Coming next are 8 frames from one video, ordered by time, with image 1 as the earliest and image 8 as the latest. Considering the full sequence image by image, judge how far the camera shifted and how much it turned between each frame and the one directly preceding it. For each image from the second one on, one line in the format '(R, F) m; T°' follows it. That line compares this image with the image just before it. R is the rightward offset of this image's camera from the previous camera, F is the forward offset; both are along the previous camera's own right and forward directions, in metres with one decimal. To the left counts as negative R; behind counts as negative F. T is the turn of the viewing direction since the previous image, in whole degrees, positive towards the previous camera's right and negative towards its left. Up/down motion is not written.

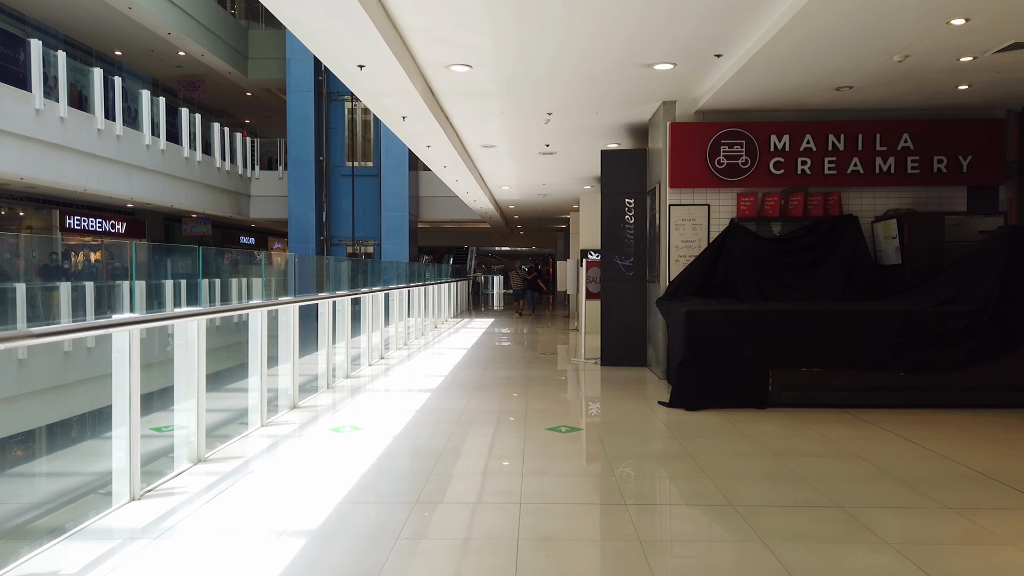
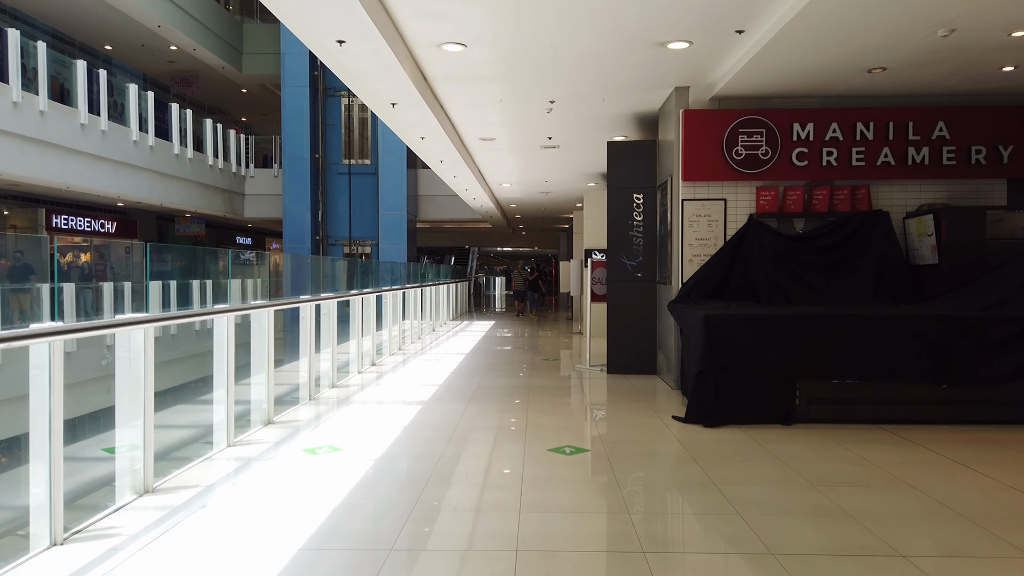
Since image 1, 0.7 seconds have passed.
(0.0, +0.6) m; 0°
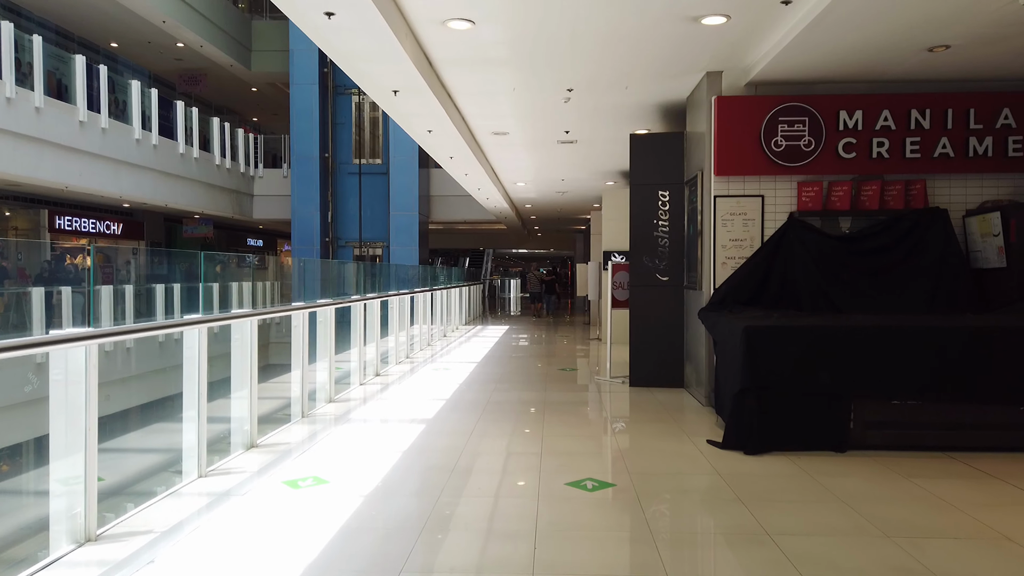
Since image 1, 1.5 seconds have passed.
(0.0, +0.6) m; -1°
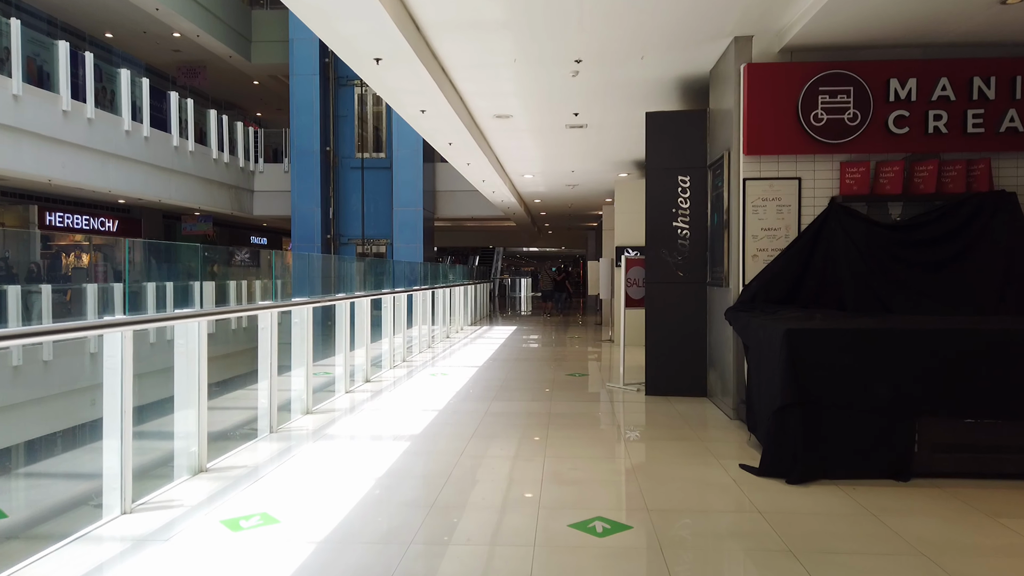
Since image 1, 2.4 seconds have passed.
(+0.1, +0.7) m; -1°
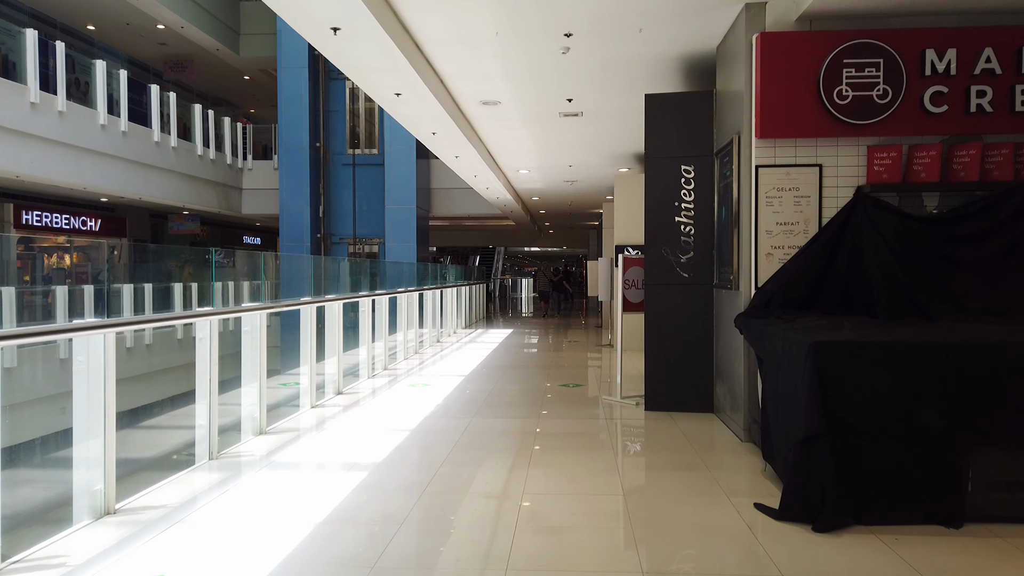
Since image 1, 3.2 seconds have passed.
(+0.2, +0.7) m; 0°
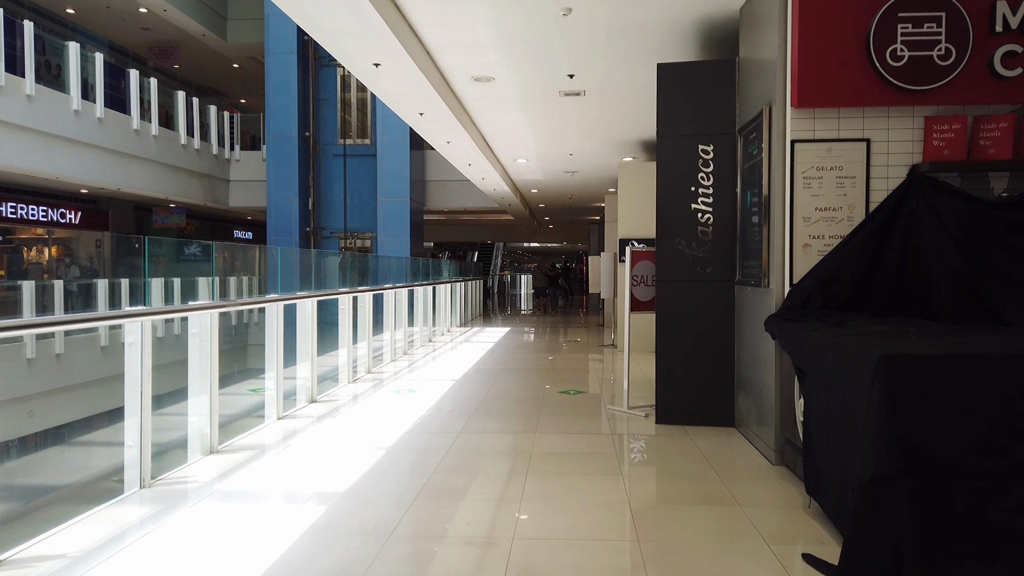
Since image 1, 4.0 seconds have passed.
(0.0, +0.7) m; 0°
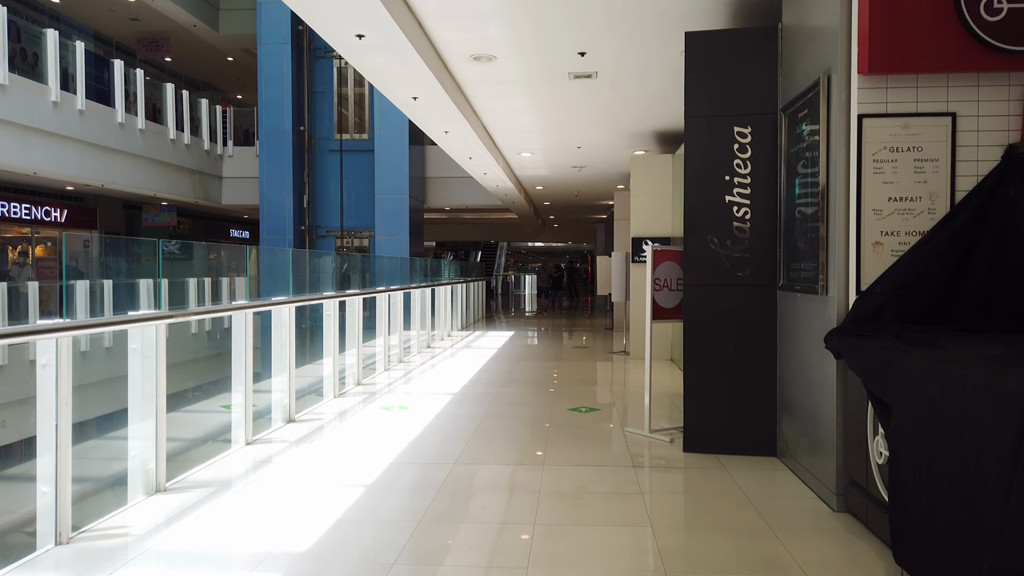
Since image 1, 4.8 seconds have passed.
(0.0, +0.7) m; 0°
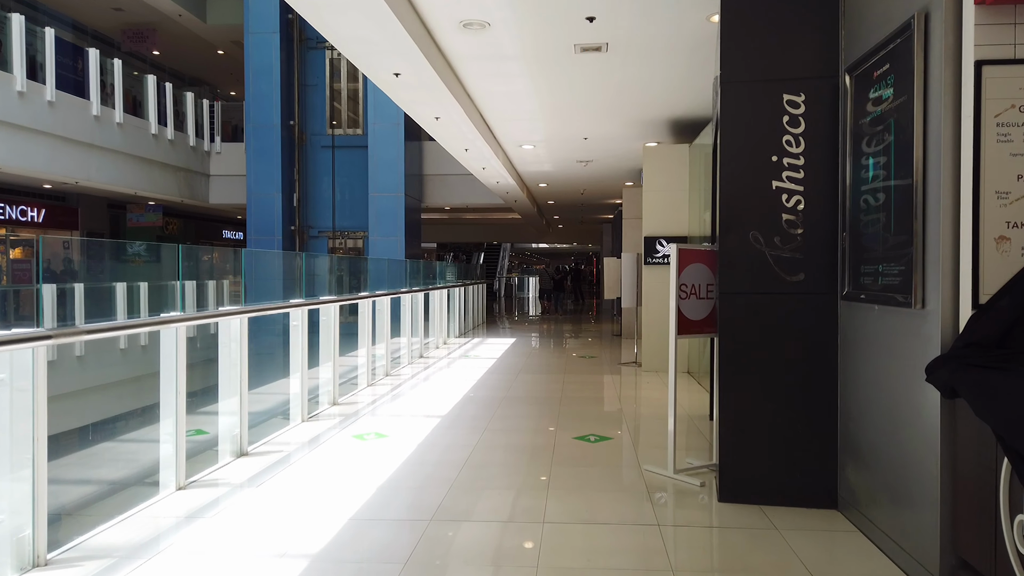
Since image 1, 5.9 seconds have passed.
(+0.1, +0.9) m; 0°
